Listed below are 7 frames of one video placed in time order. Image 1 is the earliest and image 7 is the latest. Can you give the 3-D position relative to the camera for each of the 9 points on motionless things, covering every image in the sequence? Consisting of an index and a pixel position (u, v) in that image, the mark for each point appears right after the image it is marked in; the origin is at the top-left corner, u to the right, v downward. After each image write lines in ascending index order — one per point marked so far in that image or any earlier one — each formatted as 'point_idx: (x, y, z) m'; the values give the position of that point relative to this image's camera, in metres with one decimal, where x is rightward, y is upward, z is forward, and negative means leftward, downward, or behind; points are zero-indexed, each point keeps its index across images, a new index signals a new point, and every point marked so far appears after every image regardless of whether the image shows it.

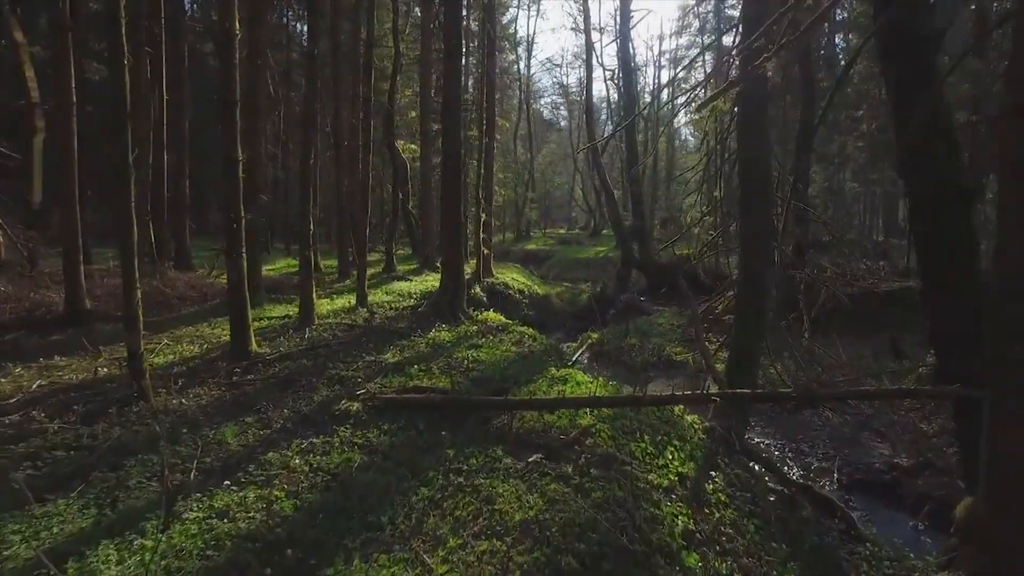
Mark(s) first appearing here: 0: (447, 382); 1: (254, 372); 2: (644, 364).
0: (-1.2, -1.7, +8.2) m
1: (-4.9, -1.6, +9.1) m
2: (+5.2, -3.0, +18.8) m
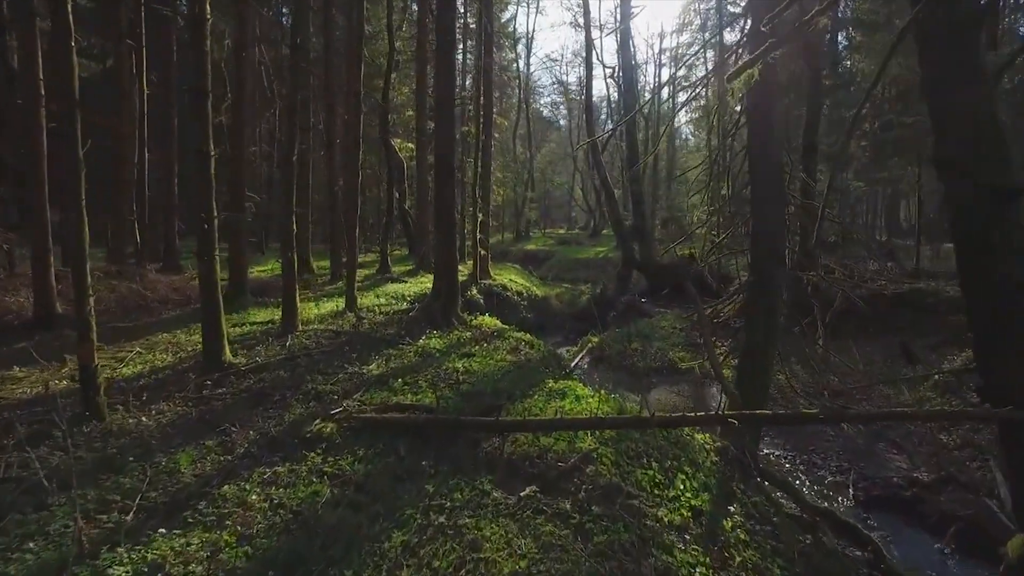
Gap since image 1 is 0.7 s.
0: (-1.3, -1.8, +7.5) m
1: (-5.0, -1.7, +8.4) m
2: (+5.0, -3.0, +18.1) m
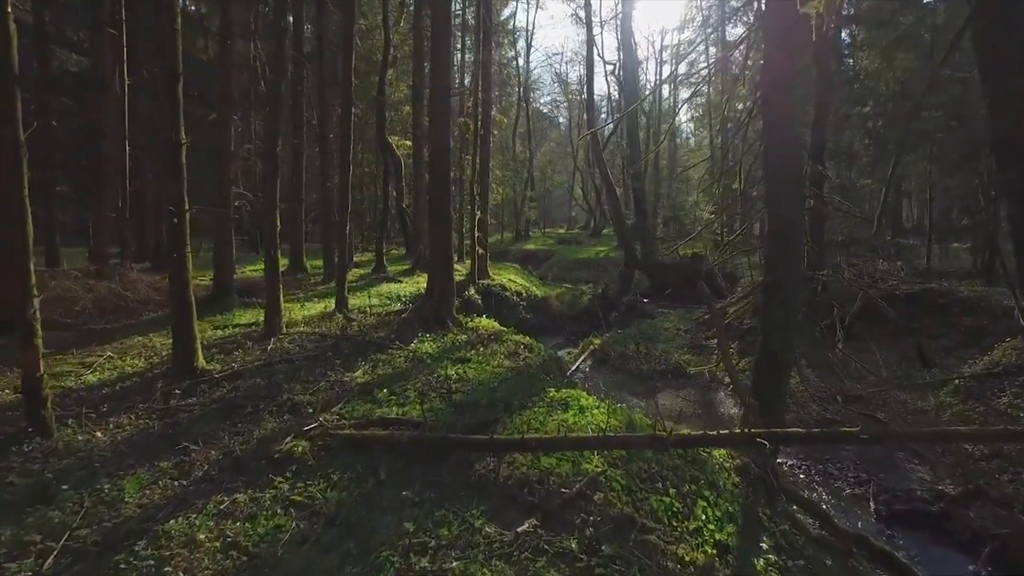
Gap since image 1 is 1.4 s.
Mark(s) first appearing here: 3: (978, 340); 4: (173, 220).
0: (-1.3, -1.8, +6.7) m
1: (-5.1, -1.7, +7.7) m
2: (+5.0, -3.1, +17.3) m
3: (+17.3, -1.9, +17.7) m
4: (-5.9, +1.2, +8.3) m
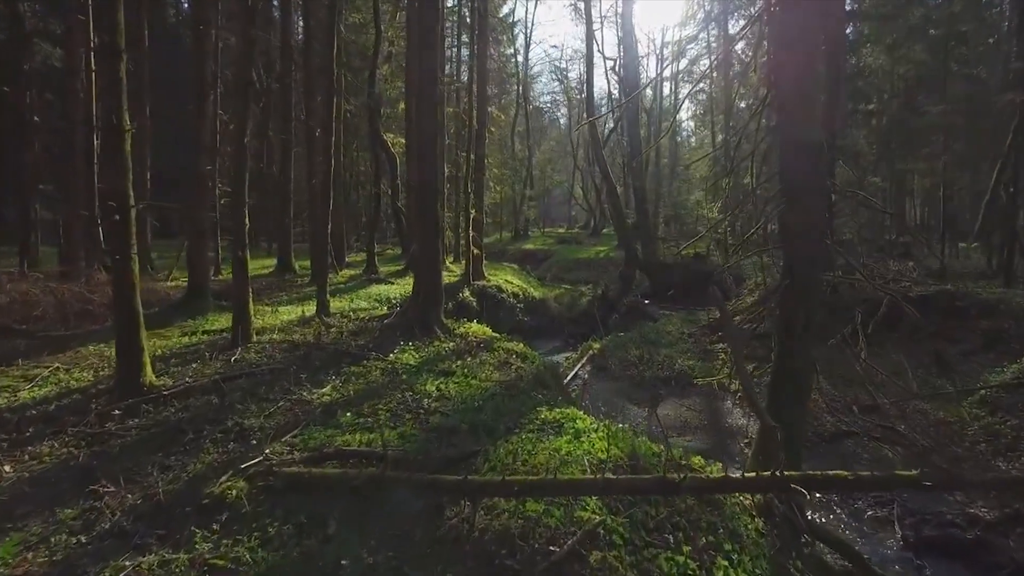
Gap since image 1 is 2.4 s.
0: (-1.5, -1.8, +5.8) m
1: (-5.3, -1.8, +6.7) m
2: (+4.8, -3.1, +16.4) m
3: (+17.1, -2.0, +16.8) m
4: (-6.1, +1.1, +7.3) m
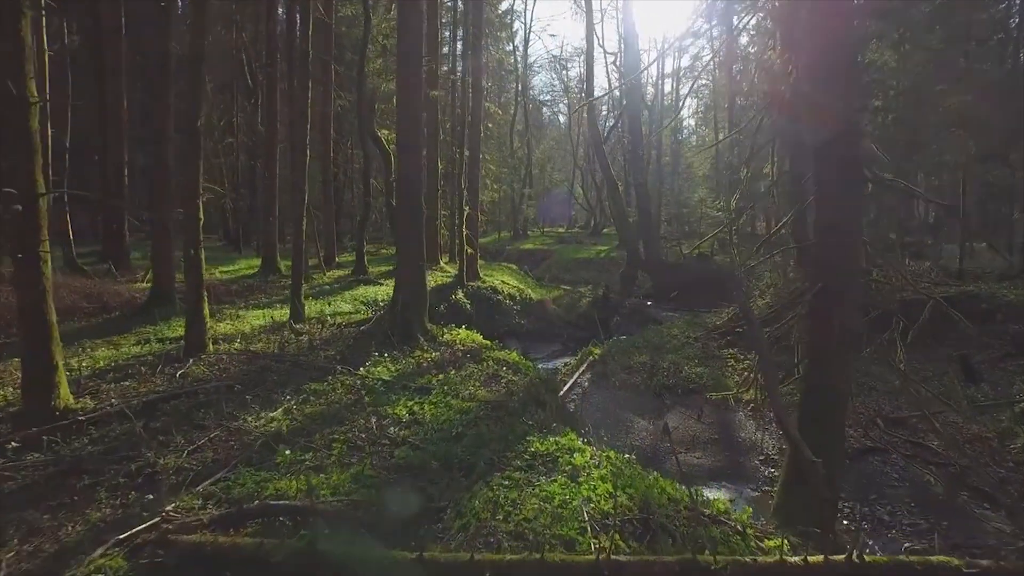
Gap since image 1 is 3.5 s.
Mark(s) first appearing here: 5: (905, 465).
0: (-1.7, -1.9, +4.6) m
1: (-5.5, -1.9, +5.5) m
2: (+4.6, -3.2, +15.2) m
3: (+16.9, -2.0, +15.6) m
4: (-6.3, +1.0, +6.1) m
5: (+9.3, -4.2, +11.3) m
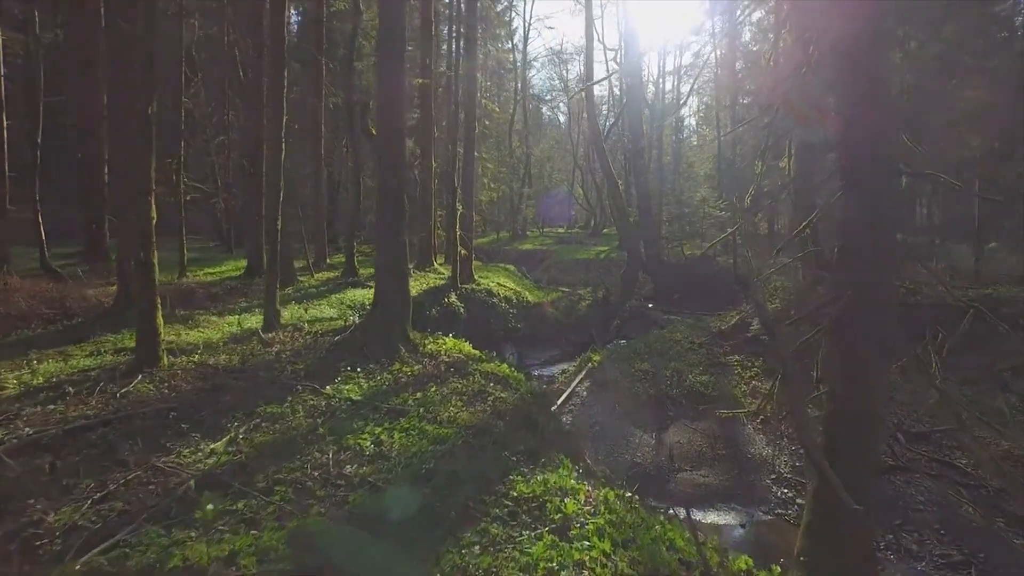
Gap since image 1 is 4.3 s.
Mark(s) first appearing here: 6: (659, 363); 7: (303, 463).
0: (-1.9, -2.0, +3.7) m
1: (-5.7, -2.0, +4.6) m
2: (+4.4, -3.3, +14.2) m
3: (+16.7, -2.1, +14.6) m
4: (-6.5, +0.9, +5.2) m
5: (+9.1, -4.3, +10.3) m
6: (+5.0, -2.6, +16.2) m
7: (-2.2, -1.8, +5.1) m
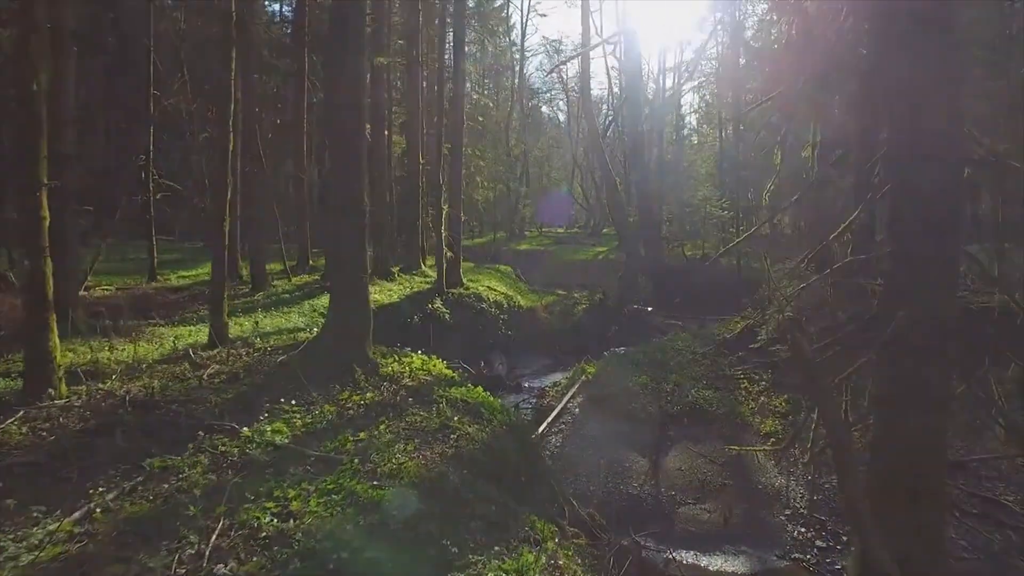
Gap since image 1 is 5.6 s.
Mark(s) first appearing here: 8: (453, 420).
0: (-2.4, -2.2, +2.3) m
1: (-6.1, -2.2, +3.2) m
2: (+4.0, -3.5, +12.8) m
3: (+16.3, -2.3, +13.2) m
4: (-6.9, +0.7, +3.8) m
5: (+8.6, -4.5, +8.9) m
6: (+4.6, -2.8, +14.8) m
7: (-2.7, -2.0, +3.7) m
8: (-0.9, -2.0, +7.1) m
